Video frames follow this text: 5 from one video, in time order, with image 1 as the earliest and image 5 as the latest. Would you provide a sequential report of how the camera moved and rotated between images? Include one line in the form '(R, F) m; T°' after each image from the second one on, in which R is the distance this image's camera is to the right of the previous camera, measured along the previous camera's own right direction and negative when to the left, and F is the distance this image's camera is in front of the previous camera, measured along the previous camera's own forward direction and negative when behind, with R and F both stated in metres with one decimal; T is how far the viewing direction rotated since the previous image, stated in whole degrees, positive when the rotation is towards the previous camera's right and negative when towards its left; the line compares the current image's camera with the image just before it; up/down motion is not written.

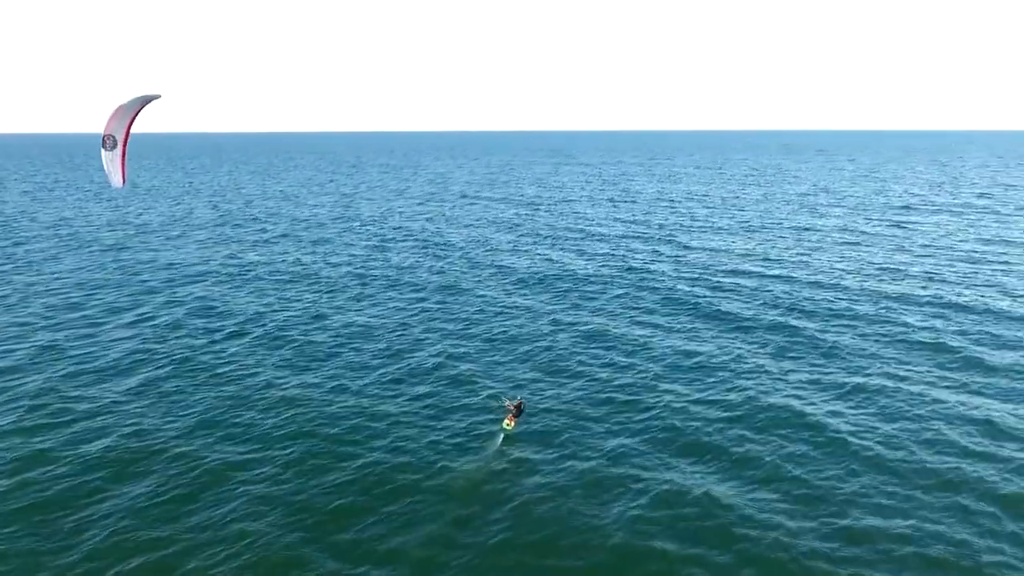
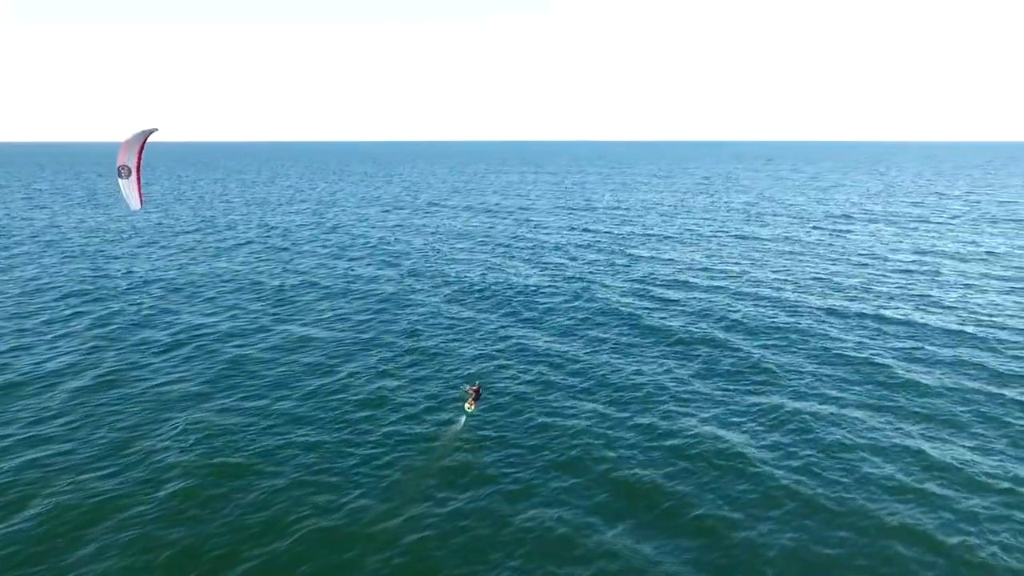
(+0.2, +0.3) m; +3°
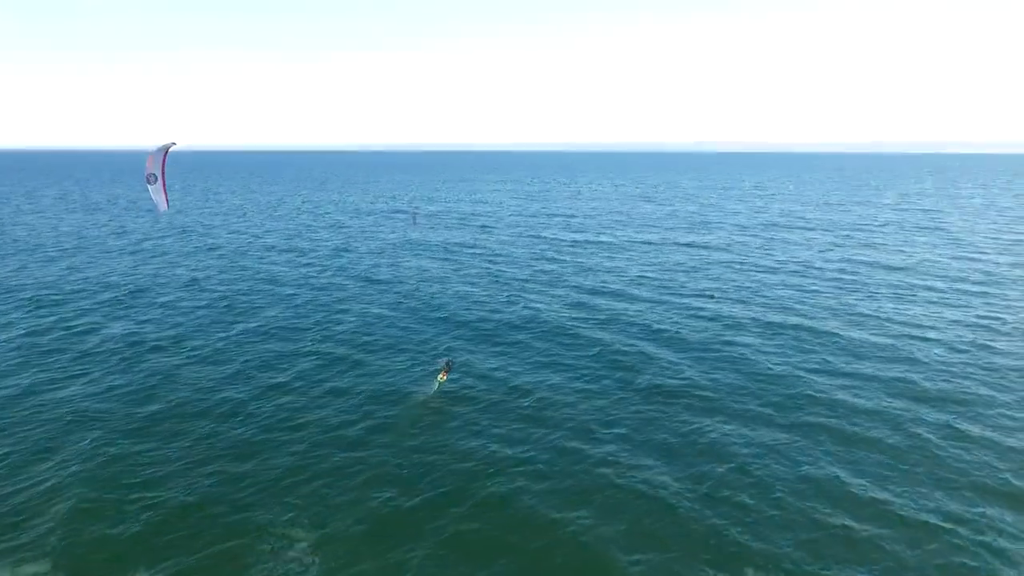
(+0.9, +1.1) m; +3°
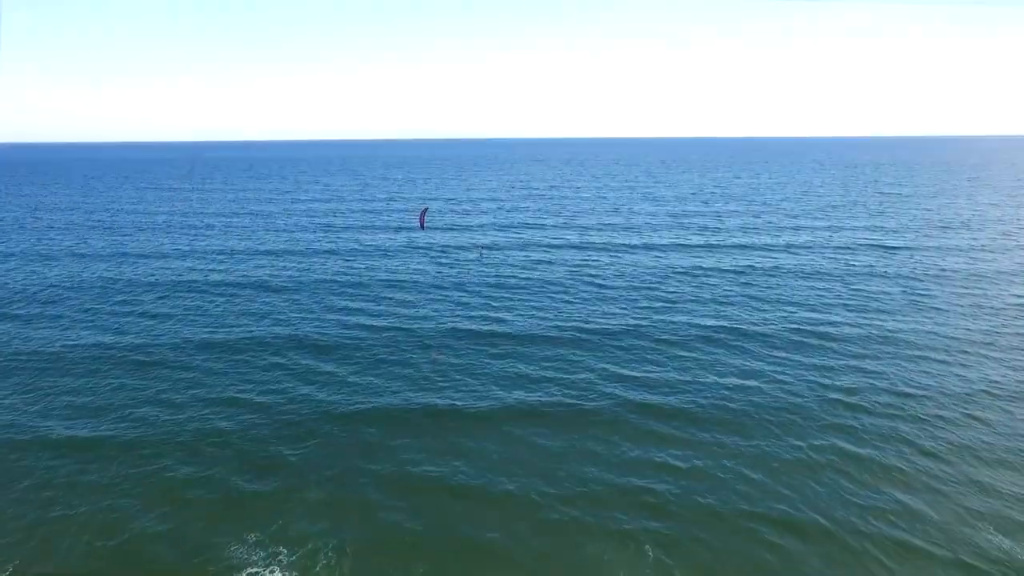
(+0.7, -1.3) m; -6°
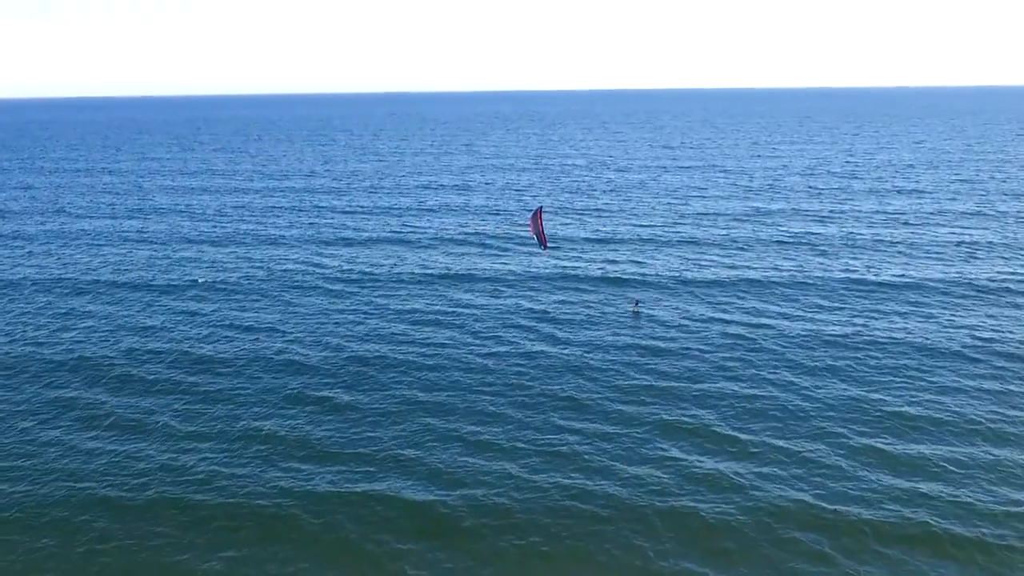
(+9.6, +21.6) m; -10°
